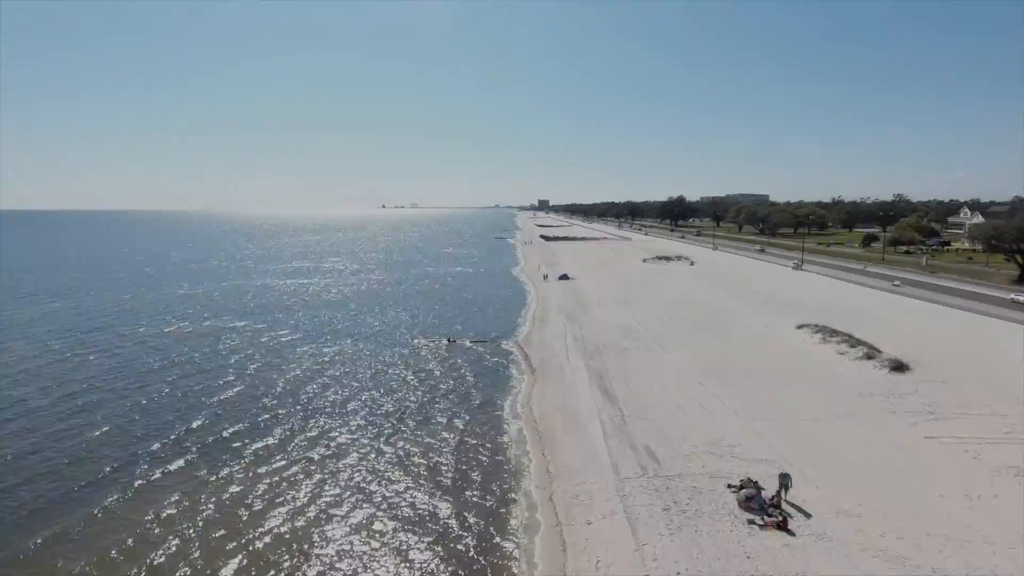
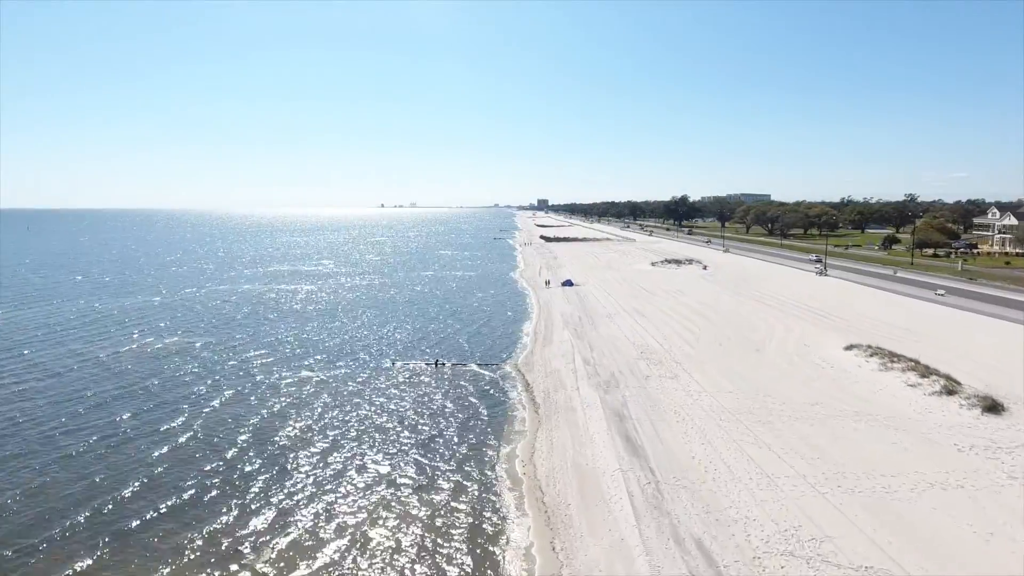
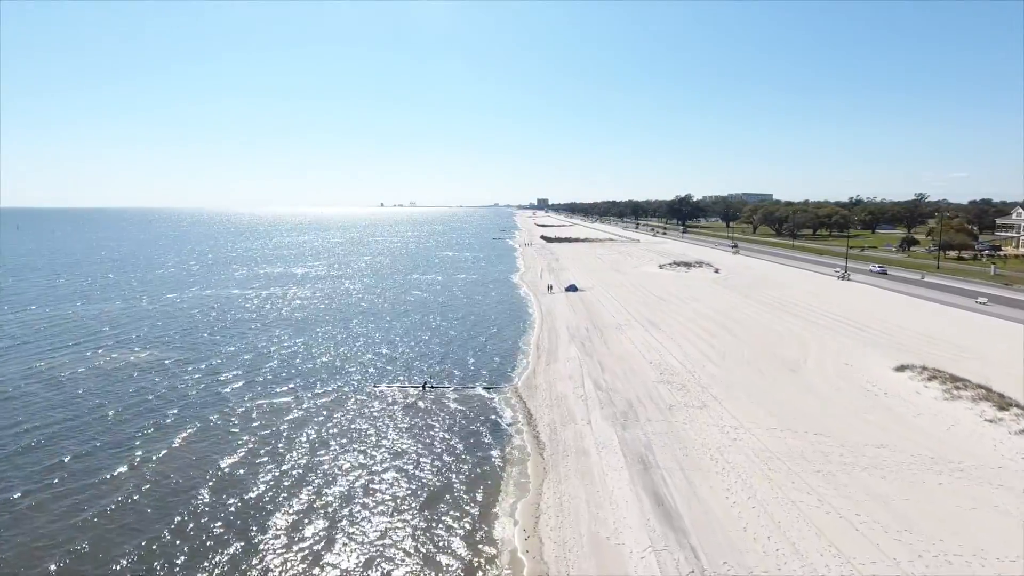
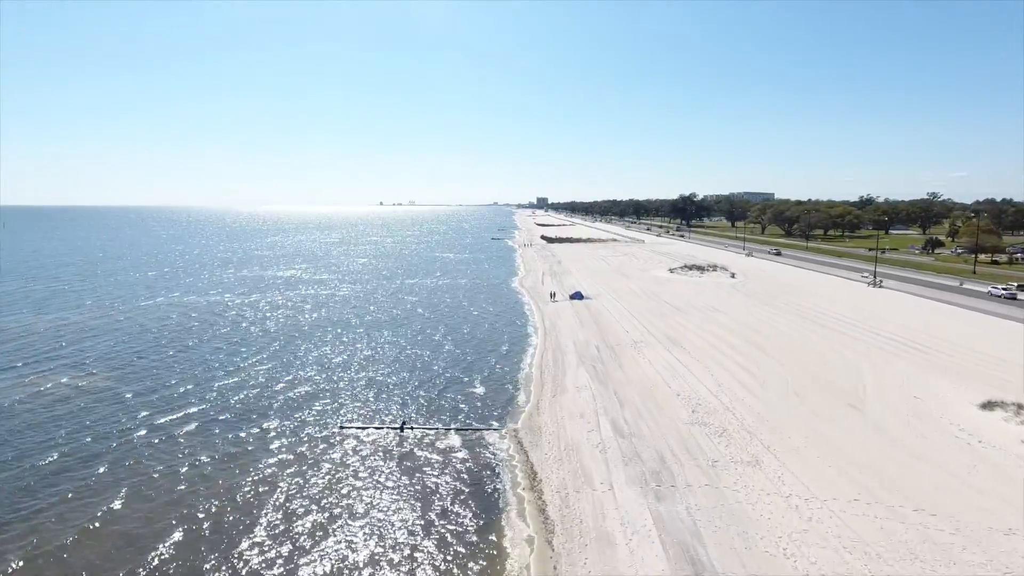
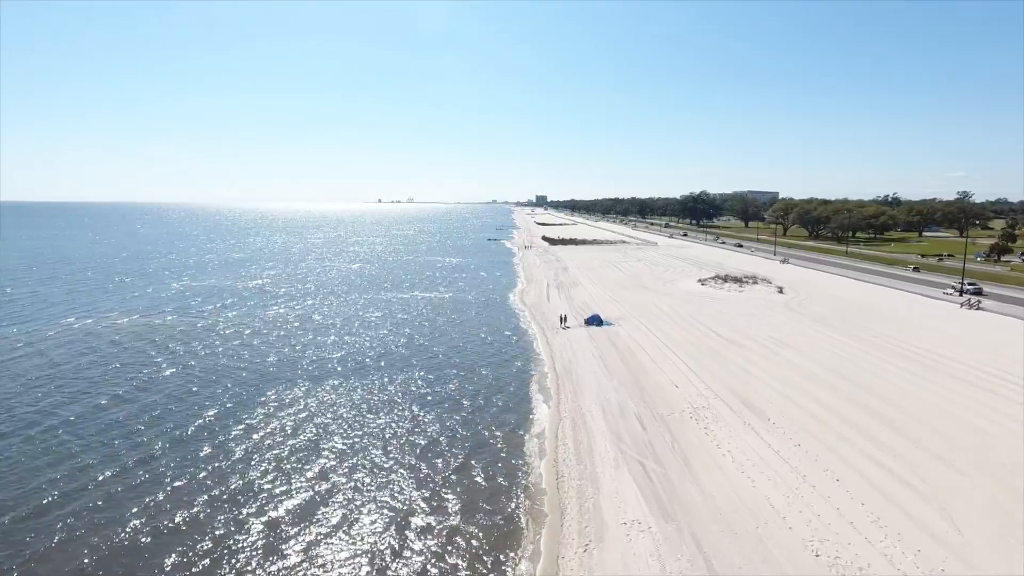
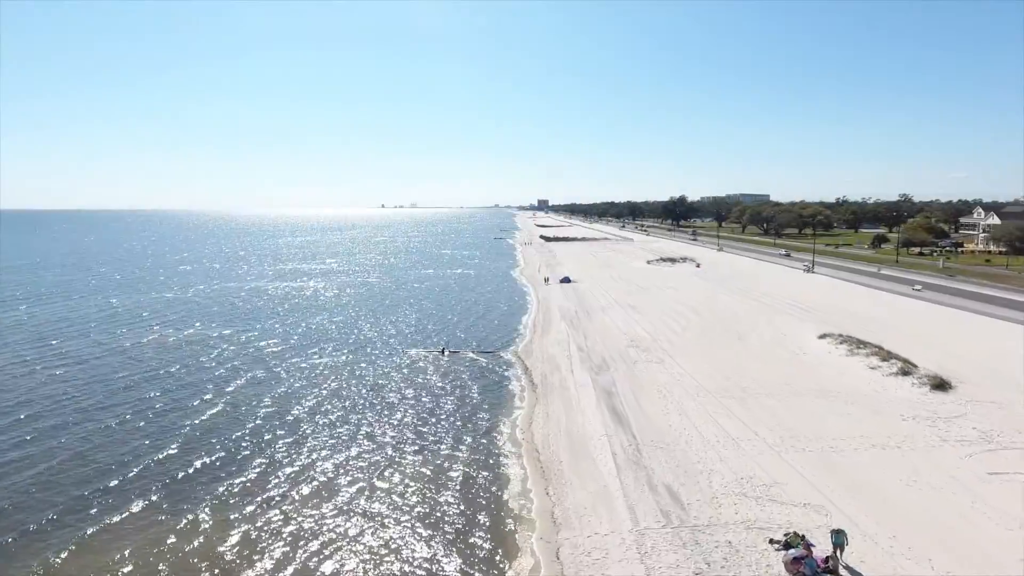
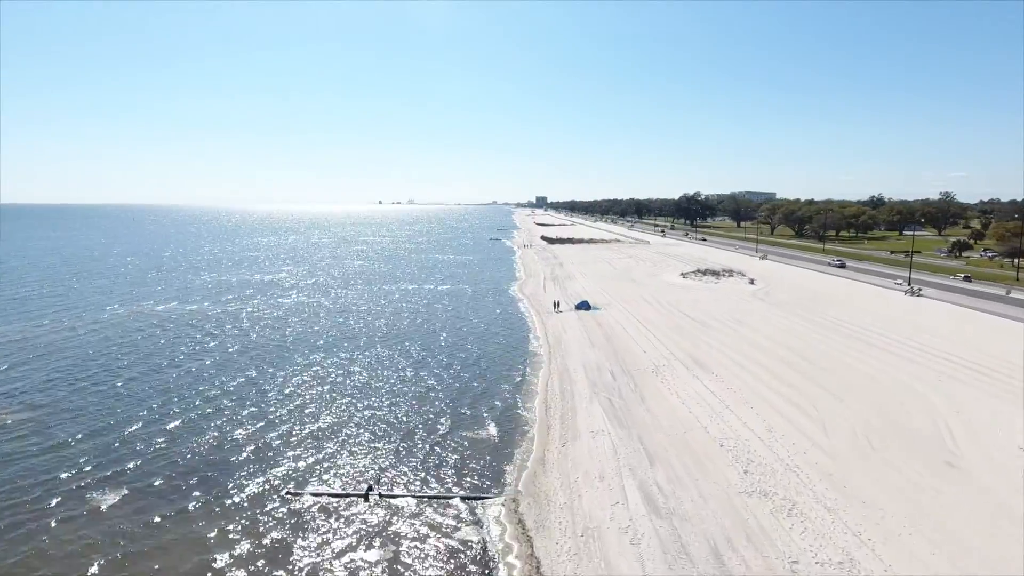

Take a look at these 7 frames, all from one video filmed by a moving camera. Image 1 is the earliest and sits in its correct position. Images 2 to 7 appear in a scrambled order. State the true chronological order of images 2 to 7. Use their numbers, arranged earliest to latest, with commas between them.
6, 2, 3, 4, 7, 5
